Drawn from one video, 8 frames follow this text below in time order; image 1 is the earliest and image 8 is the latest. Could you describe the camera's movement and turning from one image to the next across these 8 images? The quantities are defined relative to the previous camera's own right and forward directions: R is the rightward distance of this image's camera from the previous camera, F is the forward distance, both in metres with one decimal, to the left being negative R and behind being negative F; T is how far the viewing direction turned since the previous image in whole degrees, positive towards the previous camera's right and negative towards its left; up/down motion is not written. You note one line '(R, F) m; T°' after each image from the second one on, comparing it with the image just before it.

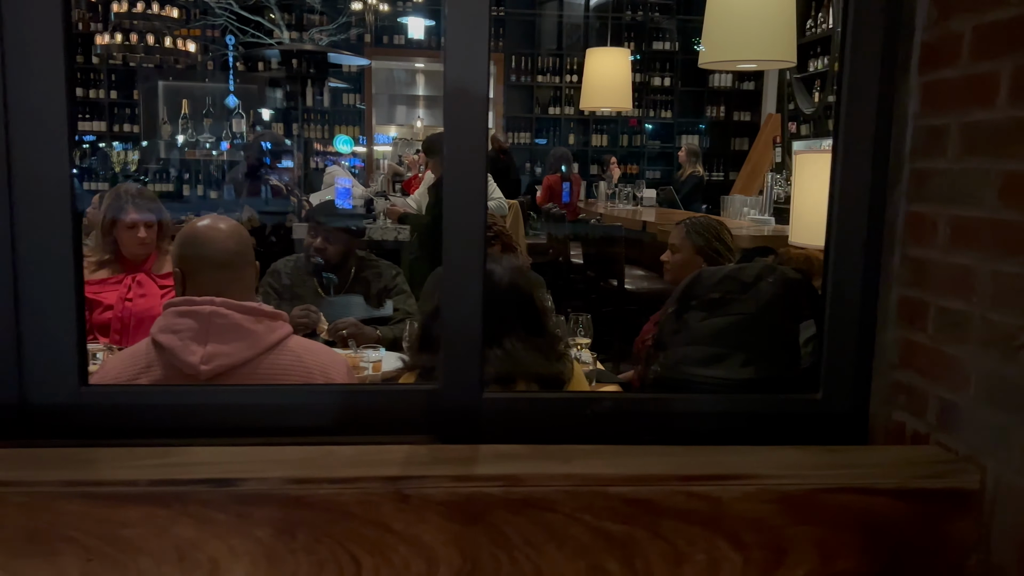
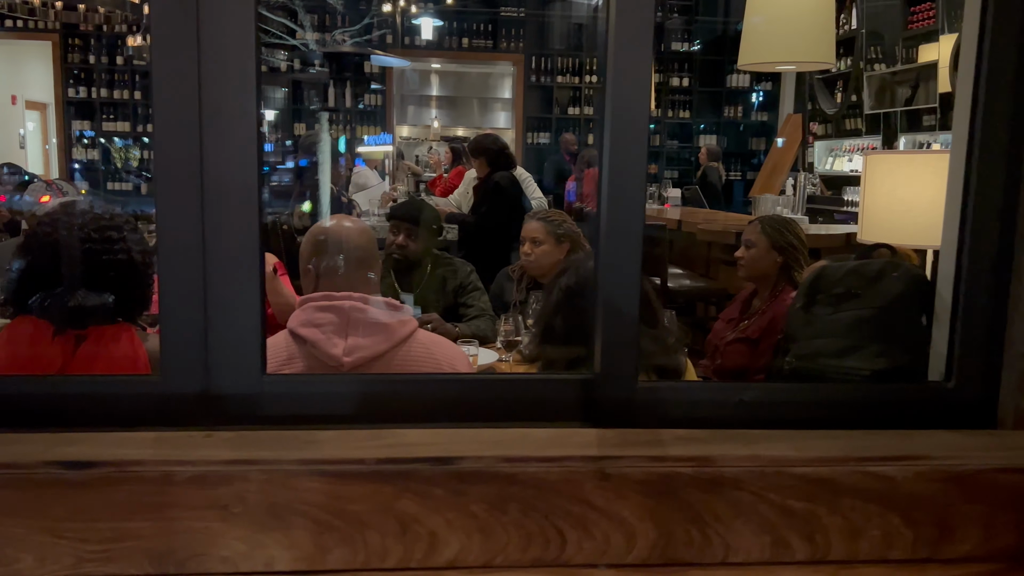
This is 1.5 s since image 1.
(-0.4, -0.1) m; 0°
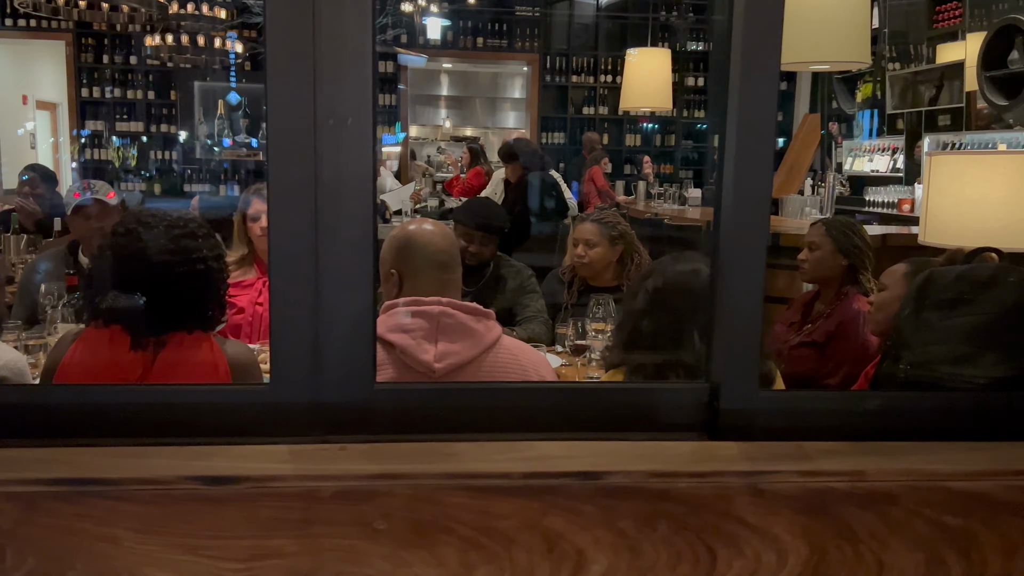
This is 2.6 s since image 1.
(-0.3, 0.0) m; 0°
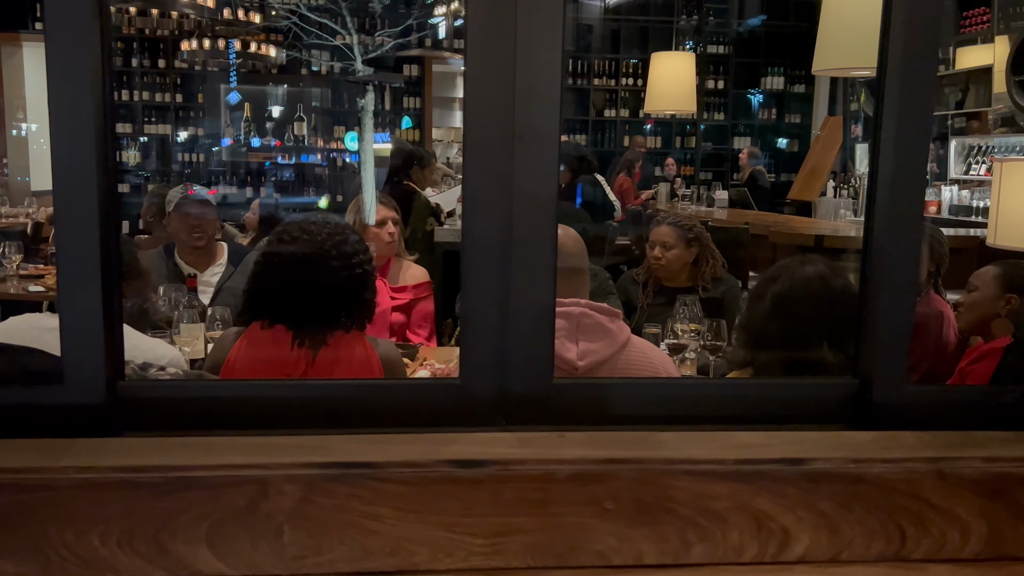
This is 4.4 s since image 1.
(-0.5, -0.1) m; 0°
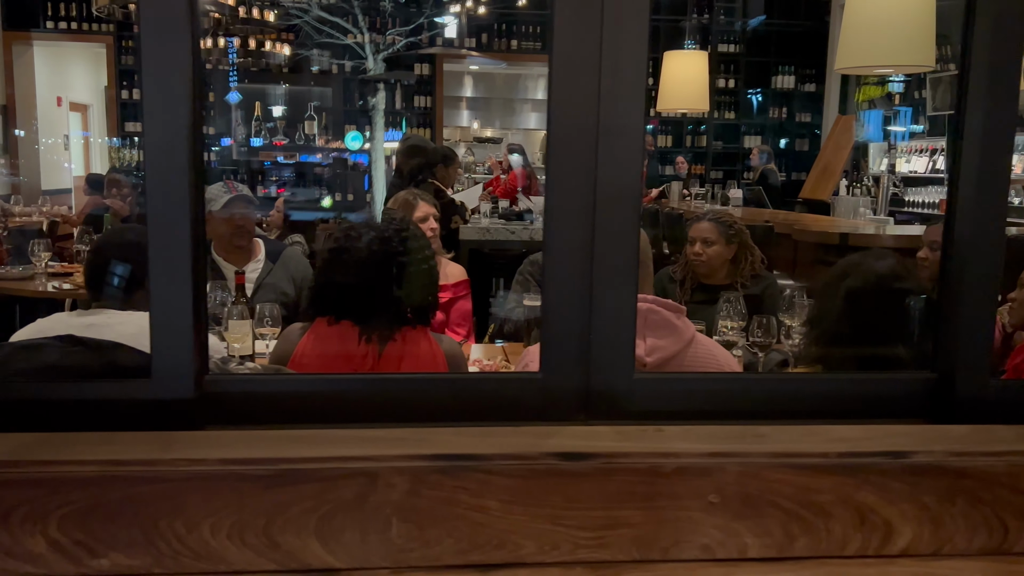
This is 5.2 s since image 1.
(-0.2, 0.0) m; 0°
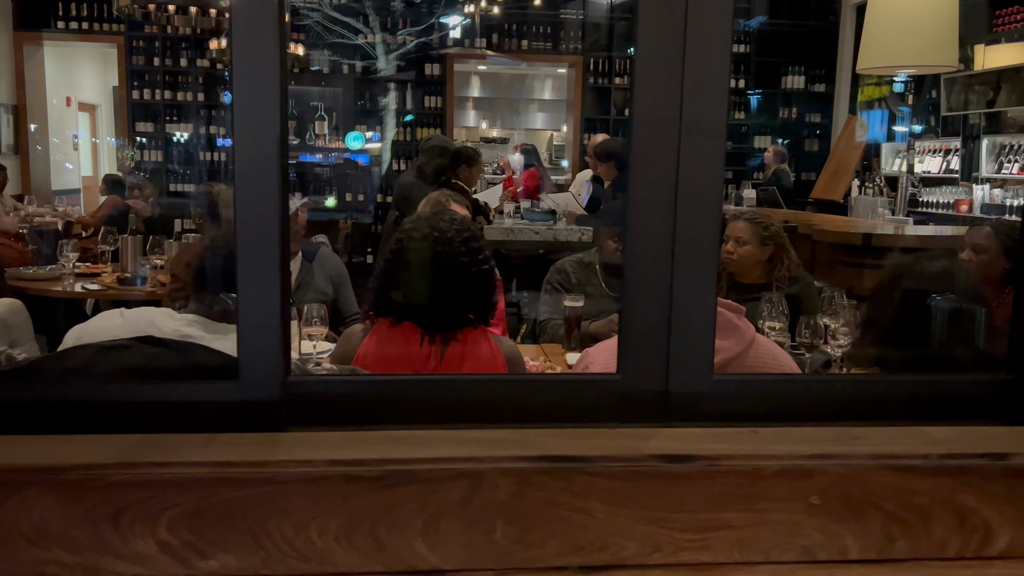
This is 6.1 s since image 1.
(-0.2, 0.0) m; 0°
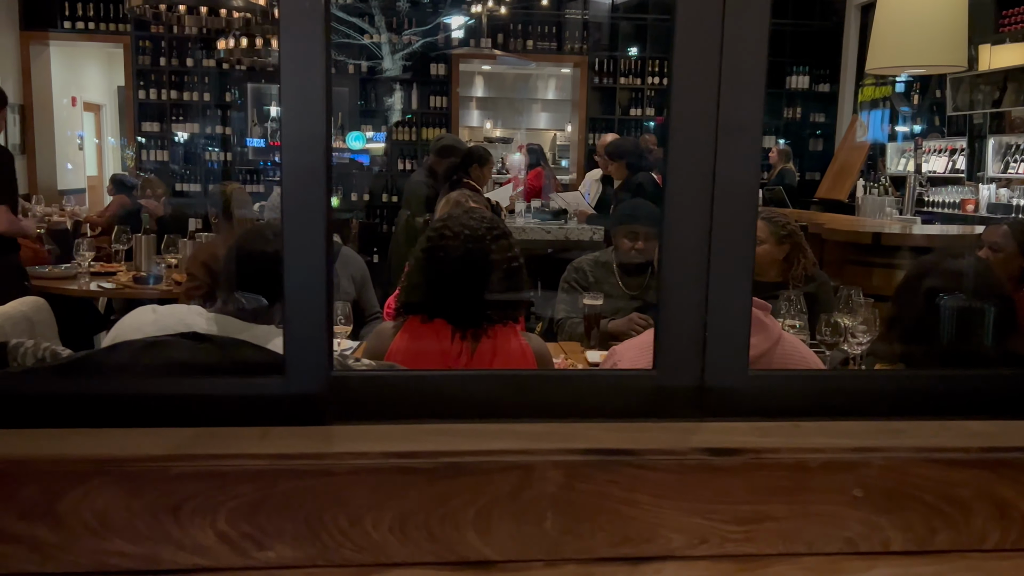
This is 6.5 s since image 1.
(-0.1, 0.0) m; 0°
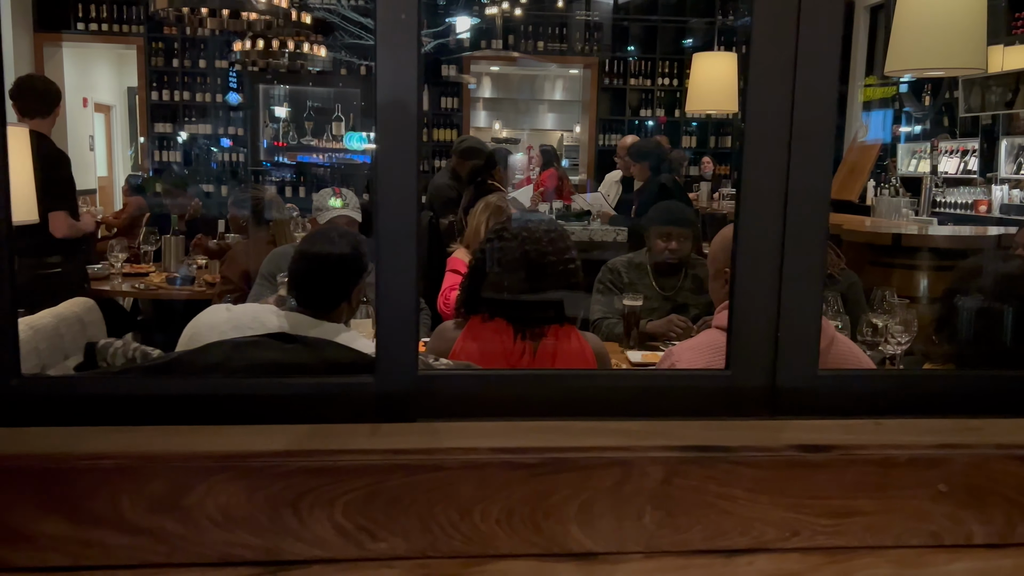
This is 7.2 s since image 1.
(-0.2, 0.0) m; 0°
